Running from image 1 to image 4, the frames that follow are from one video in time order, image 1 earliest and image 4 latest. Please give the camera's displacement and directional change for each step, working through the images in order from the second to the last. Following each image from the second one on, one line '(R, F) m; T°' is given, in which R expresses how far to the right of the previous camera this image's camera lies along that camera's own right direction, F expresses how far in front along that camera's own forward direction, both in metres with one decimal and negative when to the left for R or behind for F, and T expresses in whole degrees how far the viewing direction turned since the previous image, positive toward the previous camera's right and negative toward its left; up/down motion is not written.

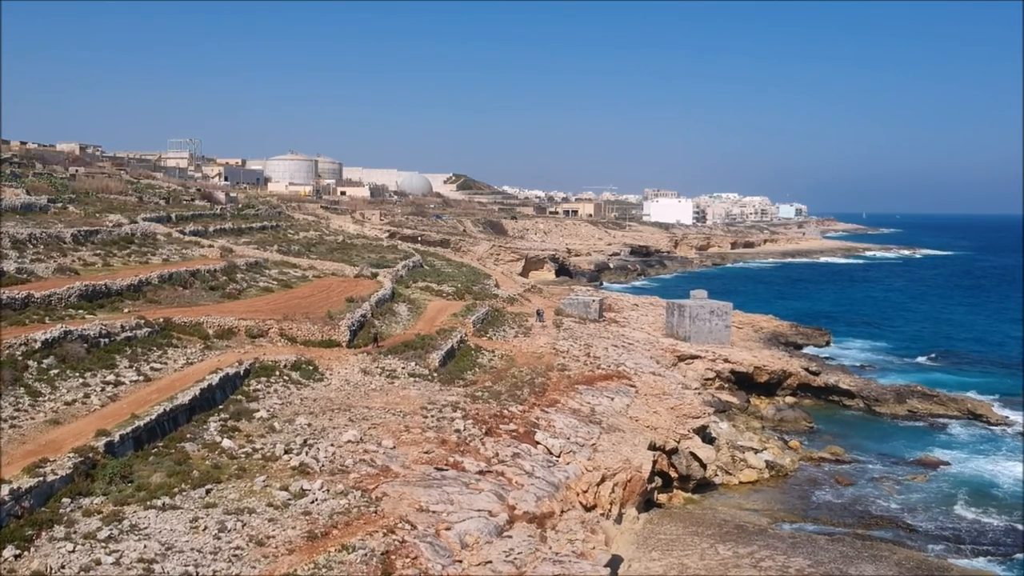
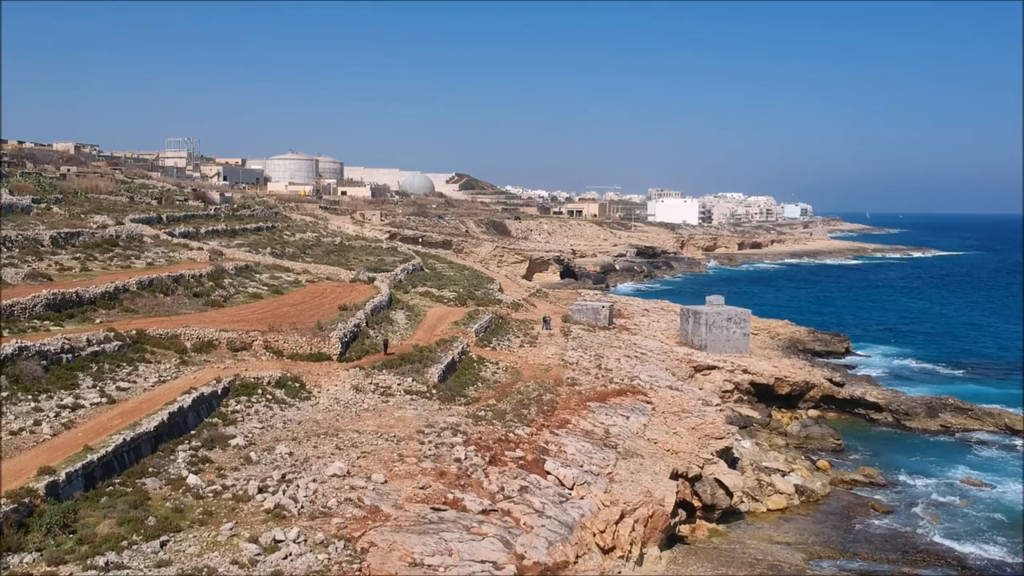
(-0.1, +2.1) m; 0°
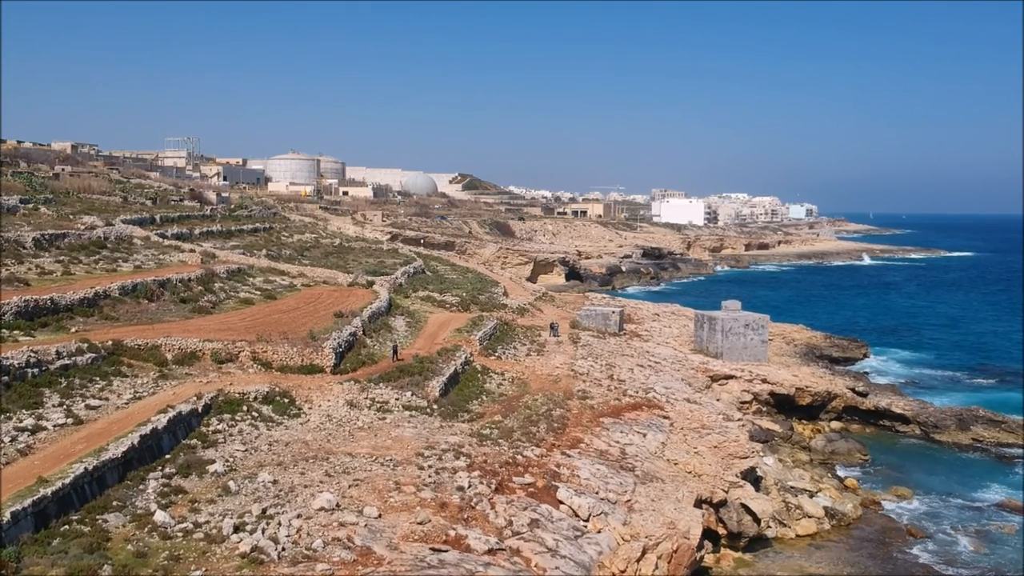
(-0.1, +1.7) m; 0°
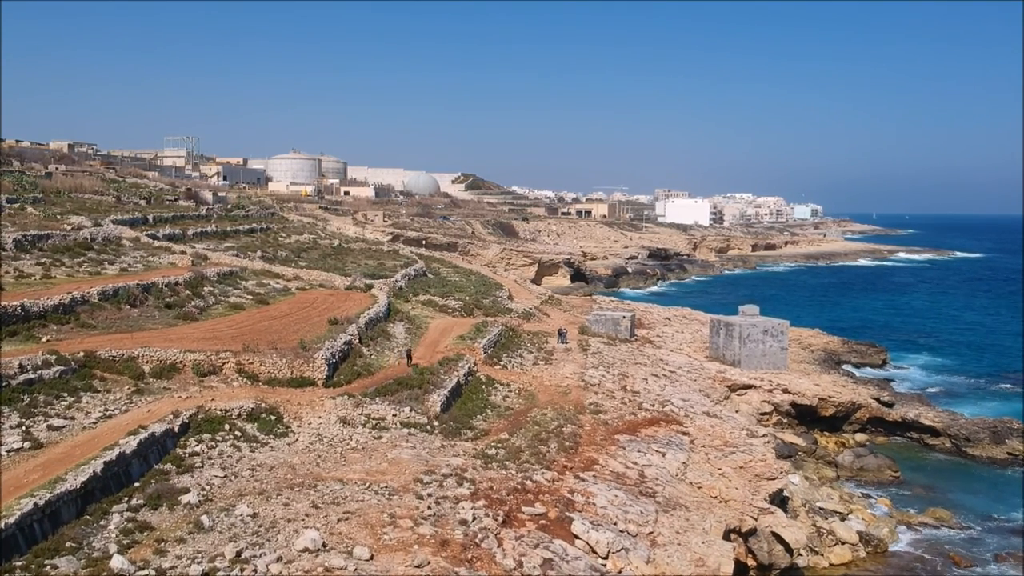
(-0.1, +1.7) m; 0°
